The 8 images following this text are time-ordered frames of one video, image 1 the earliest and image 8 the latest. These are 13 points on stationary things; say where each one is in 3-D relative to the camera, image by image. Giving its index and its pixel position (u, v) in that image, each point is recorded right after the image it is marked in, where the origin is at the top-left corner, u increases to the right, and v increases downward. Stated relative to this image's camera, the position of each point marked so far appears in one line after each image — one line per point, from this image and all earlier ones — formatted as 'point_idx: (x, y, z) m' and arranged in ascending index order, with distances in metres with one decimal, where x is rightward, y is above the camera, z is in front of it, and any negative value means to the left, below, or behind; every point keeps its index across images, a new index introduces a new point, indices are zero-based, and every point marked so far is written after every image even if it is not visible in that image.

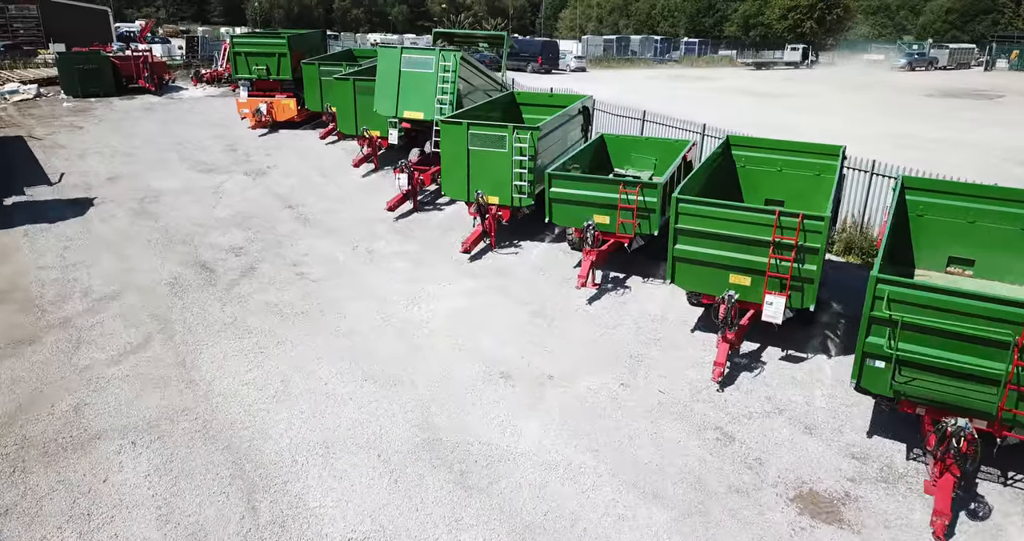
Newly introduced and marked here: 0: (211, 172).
0: (-6.0, +2.0, +16.5) m
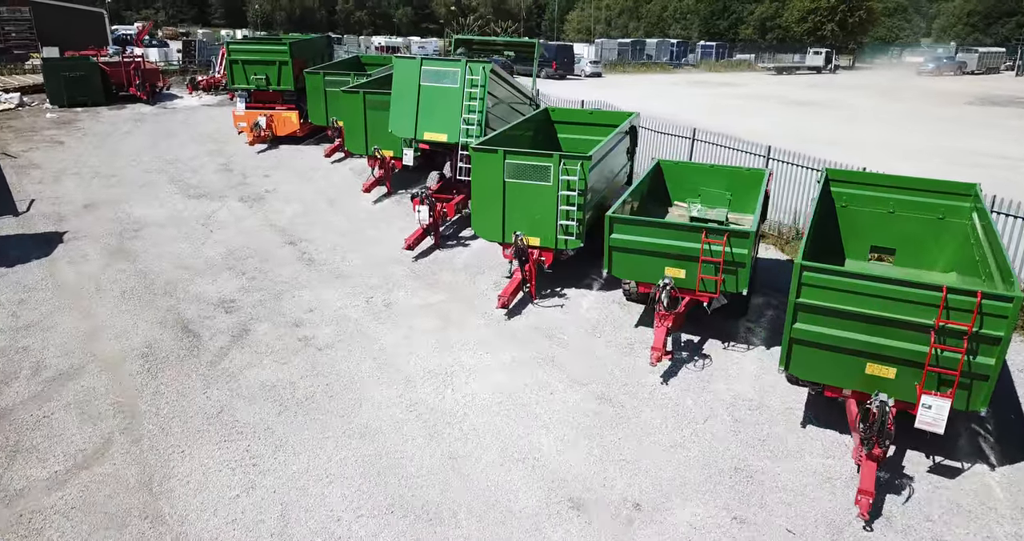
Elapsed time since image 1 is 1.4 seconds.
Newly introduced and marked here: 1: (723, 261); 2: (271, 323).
0: (-5.4, +1.3, +14.5) m
1: (+2.1, +0.1, +8.1) m
2: (-2.6, -0.6, +9.1) m
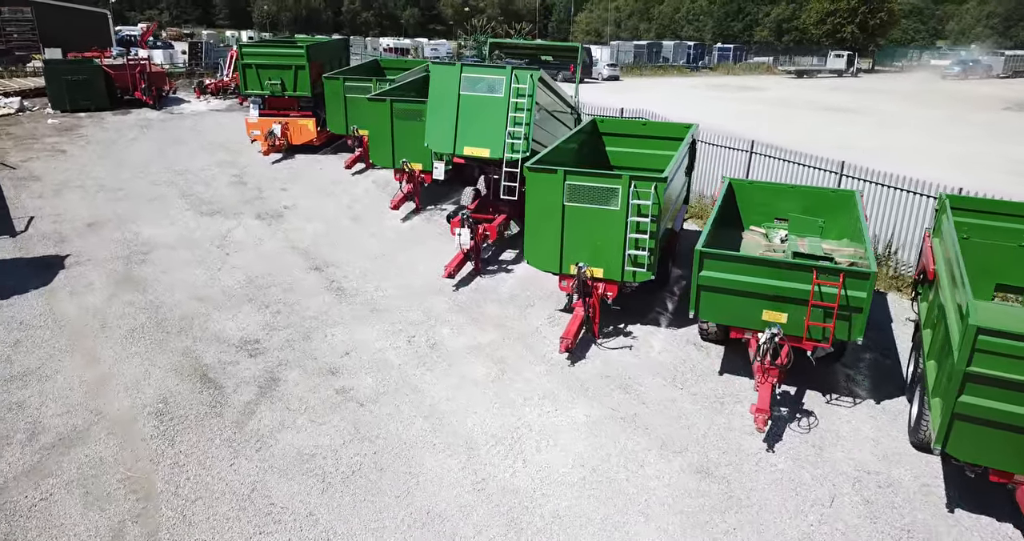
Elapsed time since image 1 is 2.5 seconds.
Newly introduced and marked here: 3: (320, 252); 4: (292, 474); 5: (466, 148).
0: (-4.8, +0.9, +13.4) m
1: (+2.7, -0.3, +6.9) m
2: (-2.0, -0.9, +7.9) m
3: (-2.7, +0.3, +11.6) m
4: (-1.6, -1.5, +6.2) m
5: (-0.6, +1.6, +11.0) m
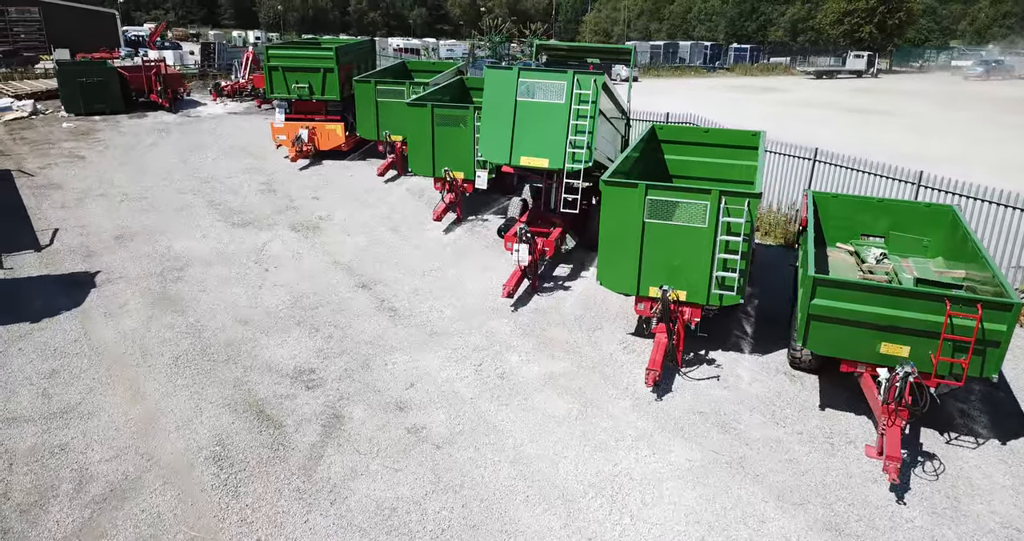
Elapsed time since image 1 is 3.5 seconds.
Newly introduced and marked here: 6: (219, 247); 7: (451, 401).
0: (-4.0, +0.7, +12.7) m
1: (+3.4, -0.5, +6.2) m
2: (-1.3, -1.2, +7.2) m
3: (-2.0, 0.0, +11.0) m
4: (-0.9, -1.7, +5.5) m
5: (+0.1, +1.4, +10.4) m
6: (-4.1, +0.3, +11.7) m
7: (-0.5, -1.1, +7.3) m
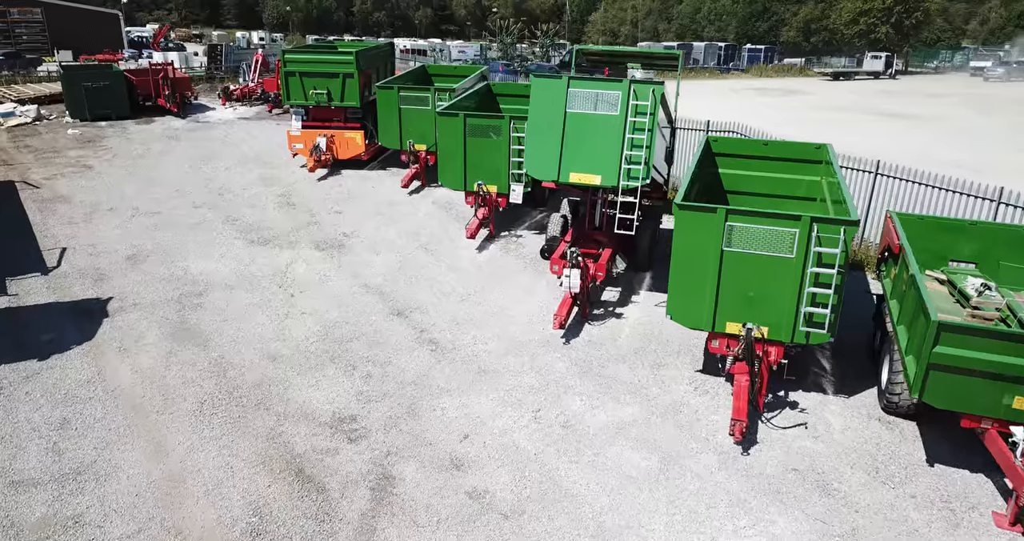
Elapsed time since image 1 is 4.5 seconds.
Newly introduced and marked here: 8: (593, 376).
0: (-3.5, +0.4, +11.9) m
1: (+4.0, -0.8, +5.4) m
2: (-0.7, -1.5, +6.4) m
3: (-1.4, -0.3, +10.1) m
4: (-0.4, -2.0, +4.7) m
5: (+0.7, +1.1, +9.5) m
6: (-3.6, 0.0, +10.9) m
7: (0.0, -1.5, +6.5) m
8: (+0.8, -1.0, +8.0) m
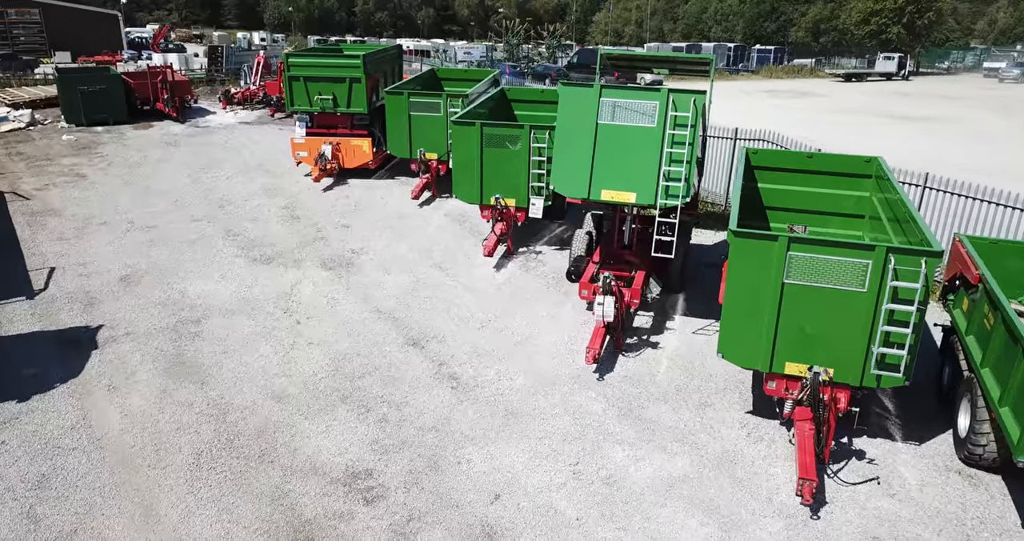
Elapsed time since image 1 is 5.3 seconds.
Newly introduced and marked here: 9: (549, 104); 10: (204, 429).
0: (-3.2, +0.1, +11.1) m
1: (+4.2, -1.1, +4.6) m
2: (-0.4, -1.7, +5.6) m
3: (-1.1, -0.5, +9.3) m
4: (-0.1, -2.3, +3.9) m
5: (+1.0, +0.8, +8.7) m
6: (-3.3, -0.2, +10.1) m
7: (+0.3, -1.7, +5.7) m
8: (+1.1, -1.3, +7.2) m
9: (+0.6, +2.8, +13.9) m
10: (-2.5, -1.3, +6.9) m
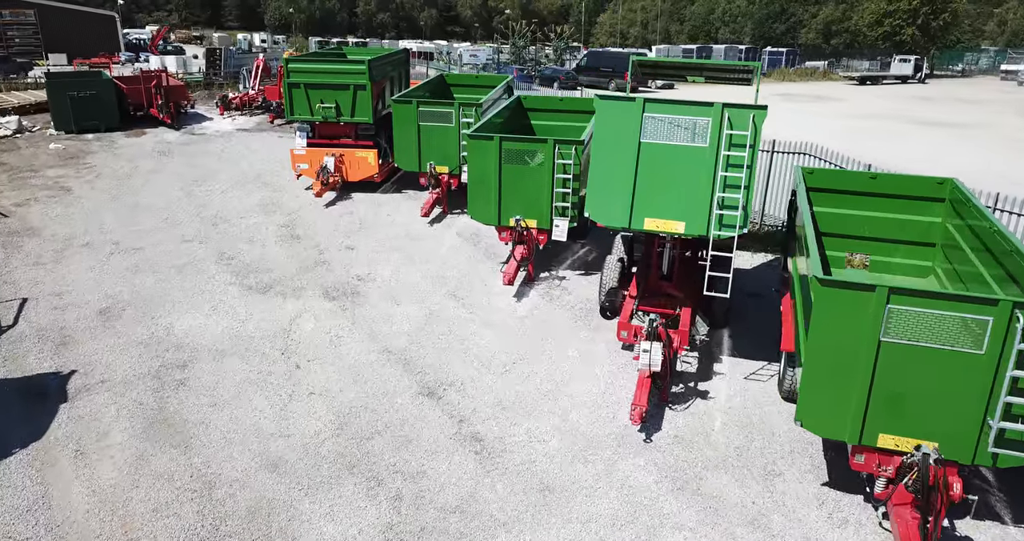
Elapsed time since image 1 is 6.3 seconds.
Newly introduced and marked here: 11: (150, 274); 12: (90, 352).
0: (-2.9, -0.3, +10.0) m
1: (+4.5, -1.5, +3.5) m
2: (-0.2, -2.1, +4.5) m
3: (-0.9, -0.9, +8.3) m
4: (+0.2, -2.7, +2.8) m
5: (+1.2, +0.5, +7.6) m
6: (-3.0, -0.6, +9.0) m
7: (+0.5, -2.1, +4.6) m
8: (+1.3, -1.6, +6.1) m
9: (+0.9, +2.4, +12.8) m
10: (-2.3, -1.7, +5.8) m
11: (-4.6, 0.0, +10.5) m
12: (-4.2, -0.8, +8.3) m
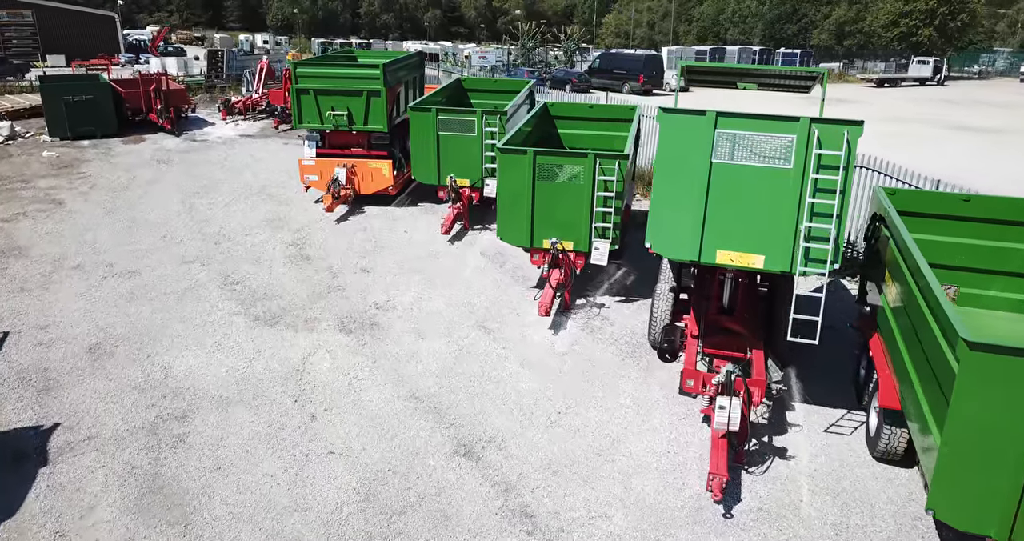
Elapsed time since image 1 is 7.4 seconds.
0: (-2.5, -0.6, +9.0) m
1: (+4.9, -1.8, +2.5) m
2: (+0.2, -2.4, +3.5) m
3: (-0.5, -1.2, +7.2) m
4: (+0.6, -3.0, +1.7) m
5: (+1.6, +0.1, +6.6) m
6: (-2.6, -0.9, +8.0) m
7: (+0.9, -2.4, +3.6) m
8: (+1.7, -2.0, +5.1) m
9: (+1.3, +2.1, +11.8) m
10: (-1.9, -2.0, +4.7) m
11: (-4.2, -0.4, +9.4) m
12: (-3.8, -1.1, +7.2) m
